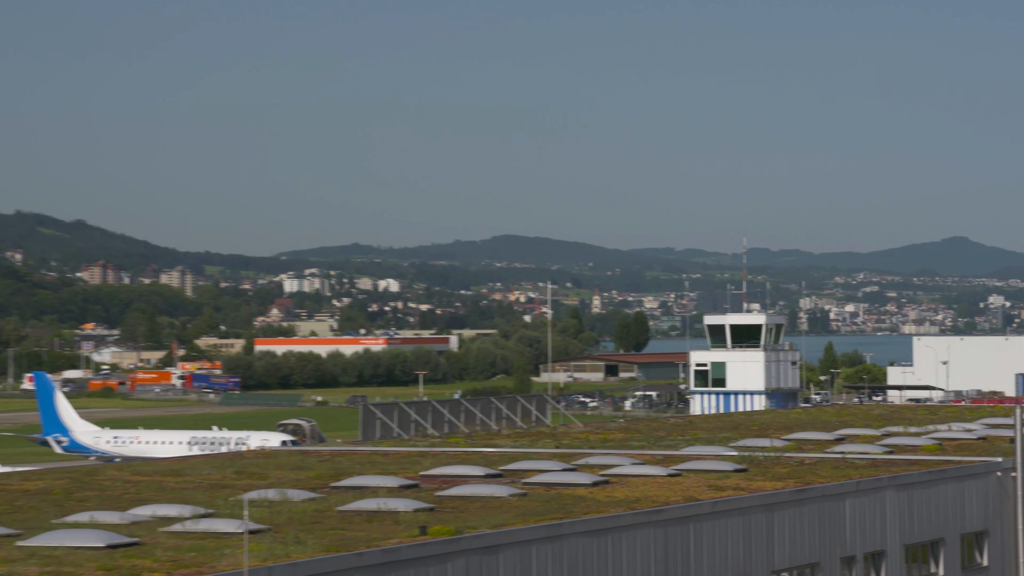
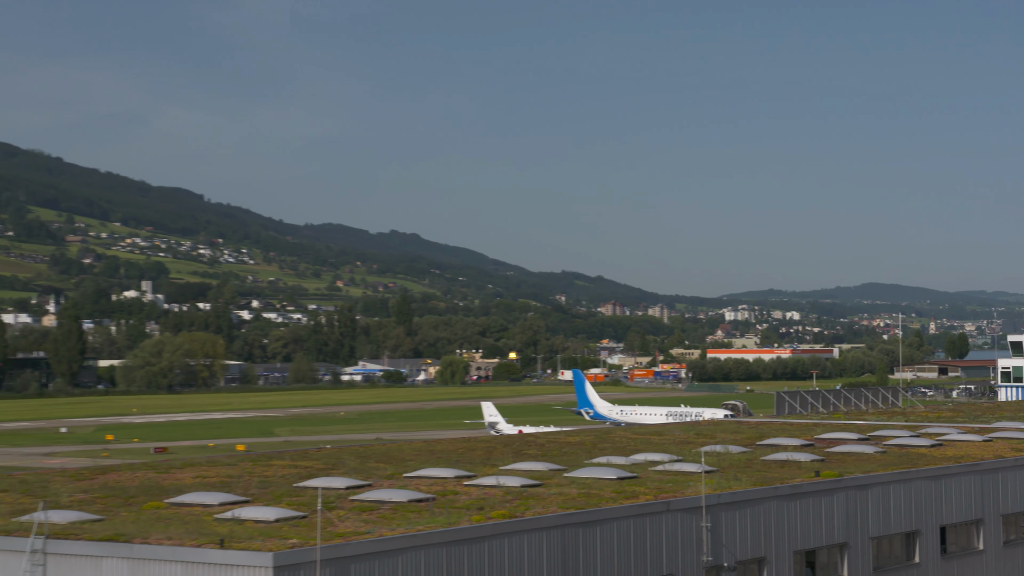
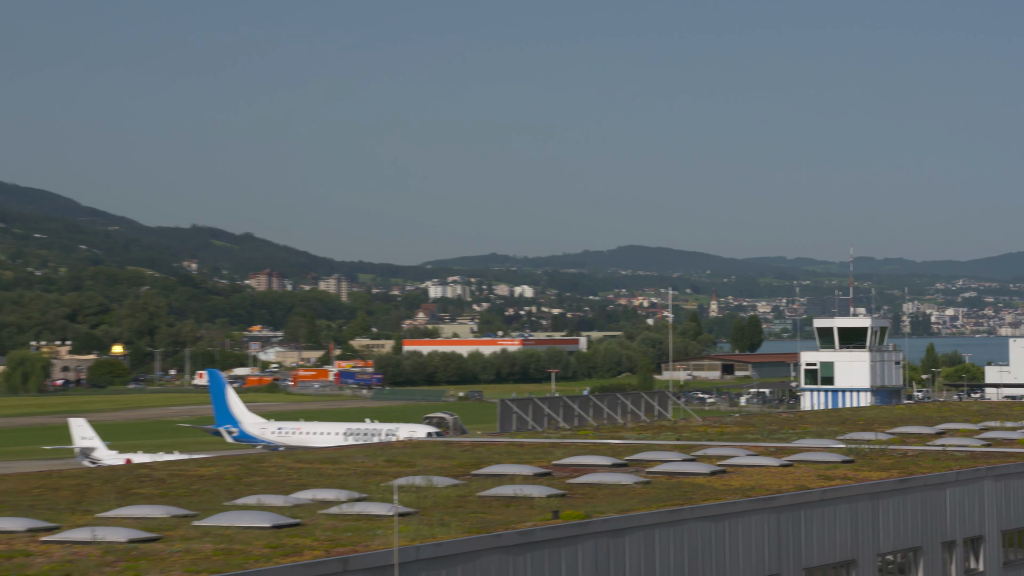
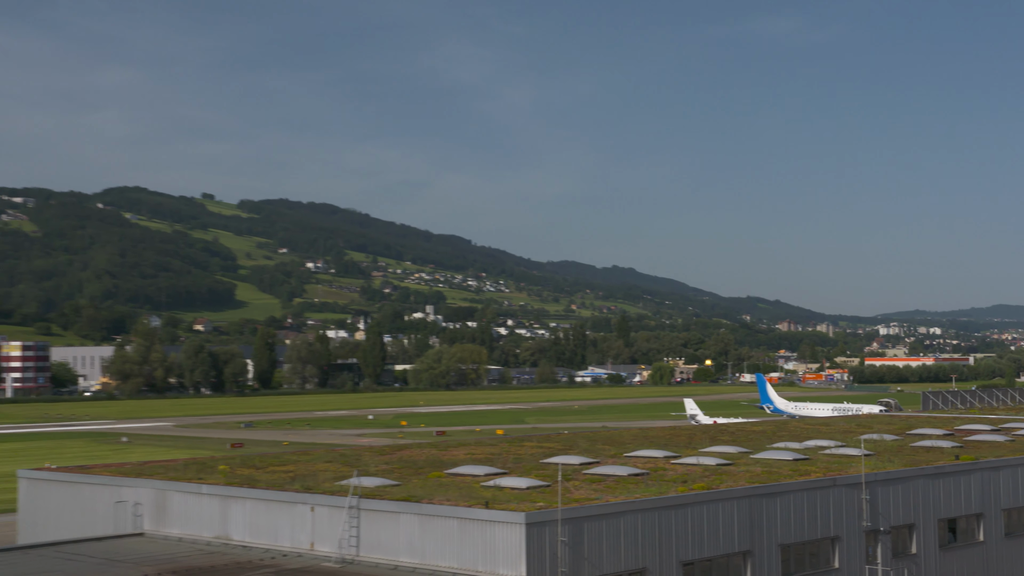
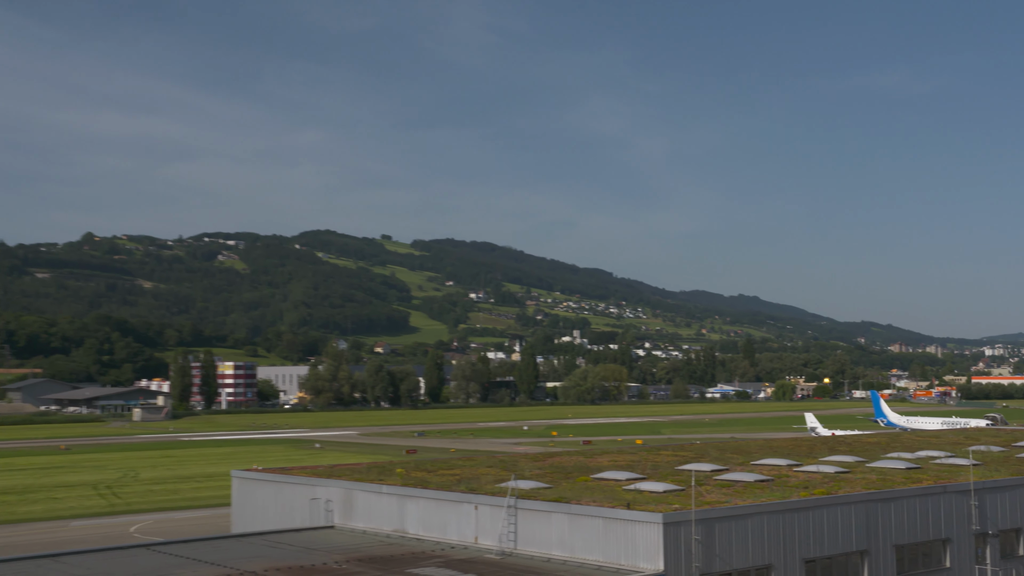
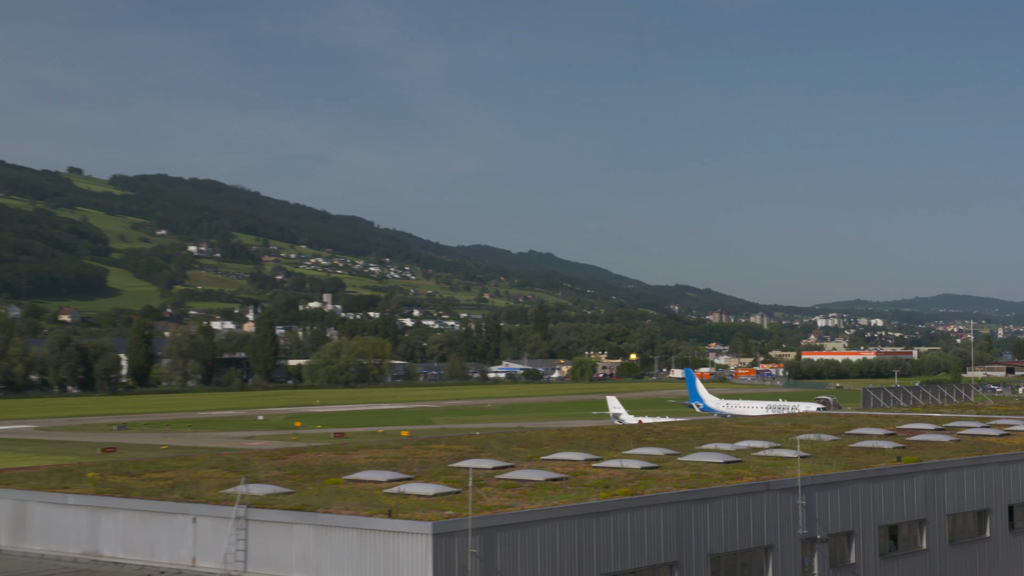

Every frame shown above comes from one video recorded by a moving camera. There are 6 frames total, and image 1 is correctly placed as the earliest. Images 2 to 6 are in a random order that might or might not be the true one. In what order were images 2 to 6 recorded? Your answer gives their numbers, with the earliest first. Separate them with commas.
3, 2, 6, 4, 5
